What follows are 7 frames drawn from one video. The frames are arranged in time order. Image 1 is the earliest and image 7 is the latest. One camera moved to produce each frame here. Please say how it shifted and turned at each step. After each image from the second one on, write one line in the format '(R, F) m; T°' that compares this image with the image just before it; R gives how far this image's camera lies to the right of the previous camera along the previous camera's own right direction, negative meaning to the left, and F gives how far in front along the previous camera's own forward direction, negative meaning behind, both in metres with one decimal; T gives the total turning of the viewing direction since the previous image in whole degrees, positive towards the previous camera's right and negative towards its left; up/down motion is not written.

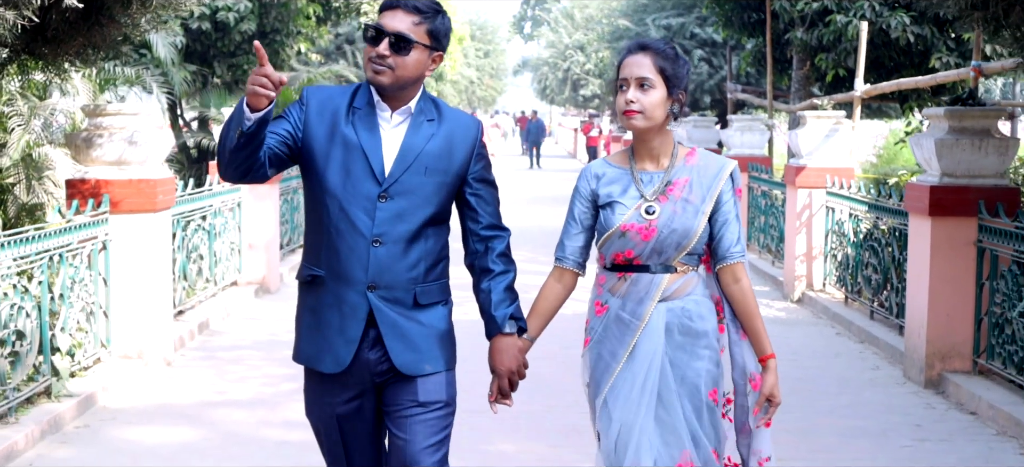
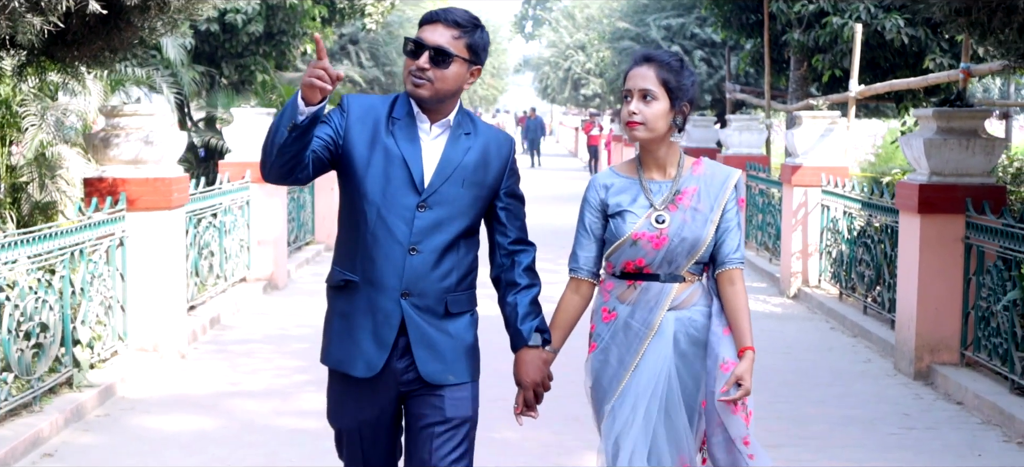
(0.0, -0.3) m; 0°
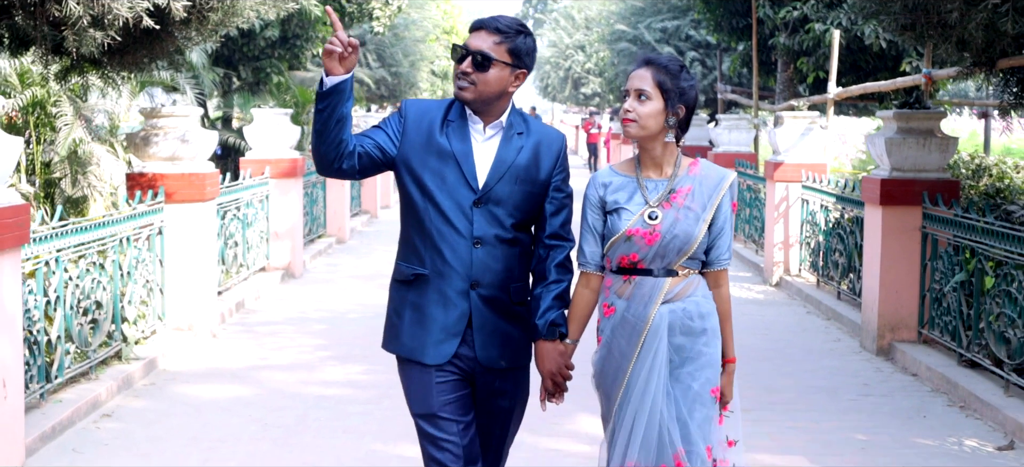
(0.0, -0.8) m; 0°
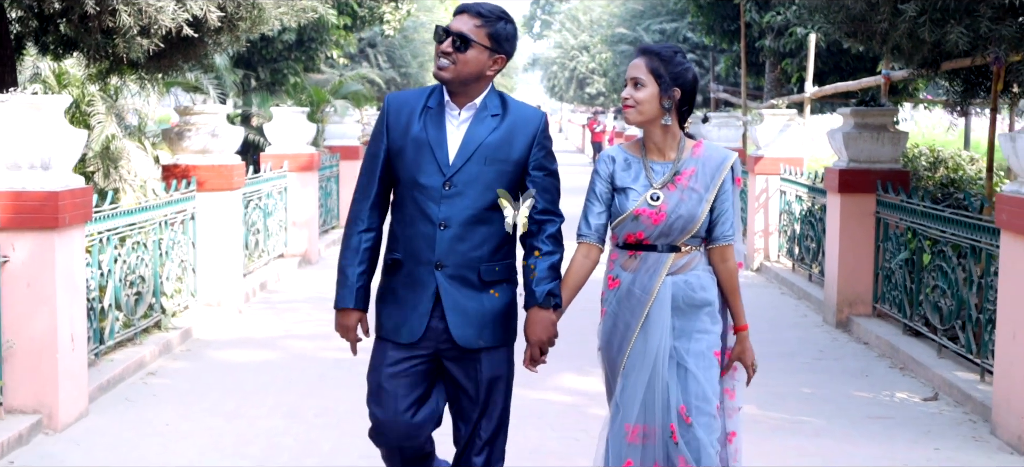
(+0.1, -1.0) m; 0°
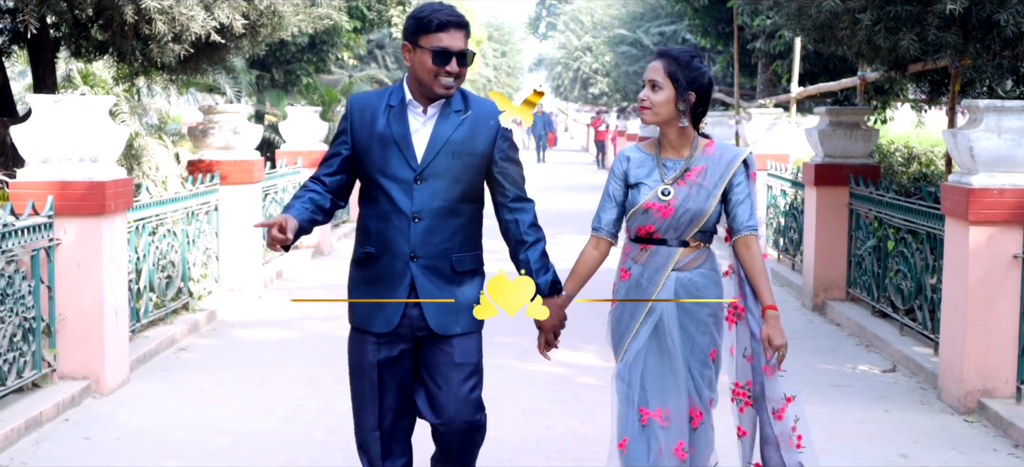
(+0.1, -0.7) m; 0°
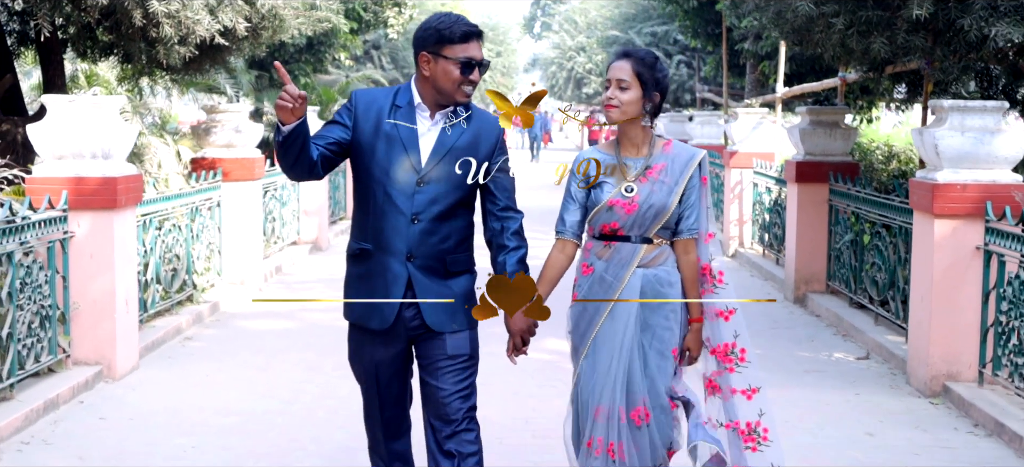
(0.0, -0.4) m; 0°
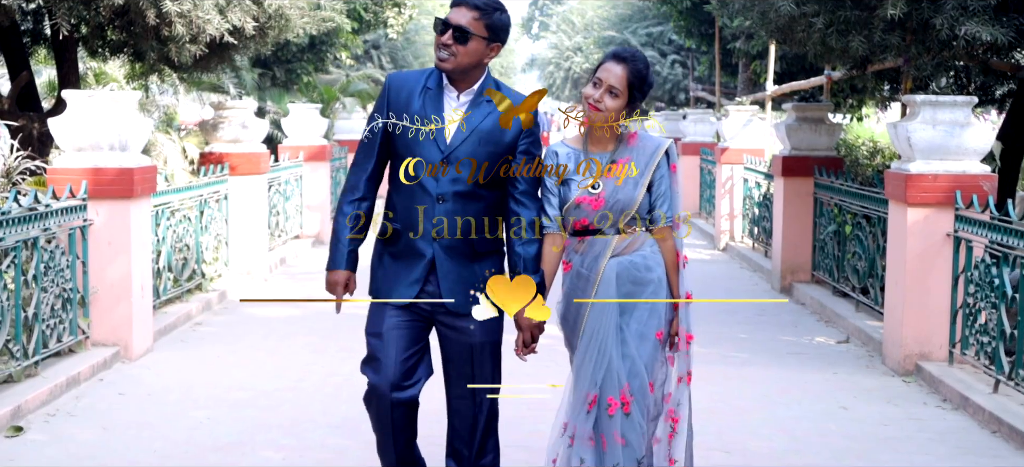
(0.0, -0.4) m; 0°
